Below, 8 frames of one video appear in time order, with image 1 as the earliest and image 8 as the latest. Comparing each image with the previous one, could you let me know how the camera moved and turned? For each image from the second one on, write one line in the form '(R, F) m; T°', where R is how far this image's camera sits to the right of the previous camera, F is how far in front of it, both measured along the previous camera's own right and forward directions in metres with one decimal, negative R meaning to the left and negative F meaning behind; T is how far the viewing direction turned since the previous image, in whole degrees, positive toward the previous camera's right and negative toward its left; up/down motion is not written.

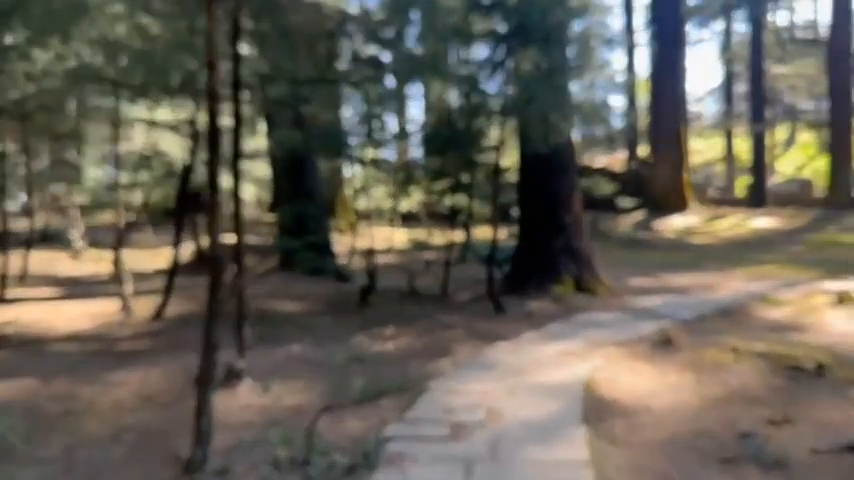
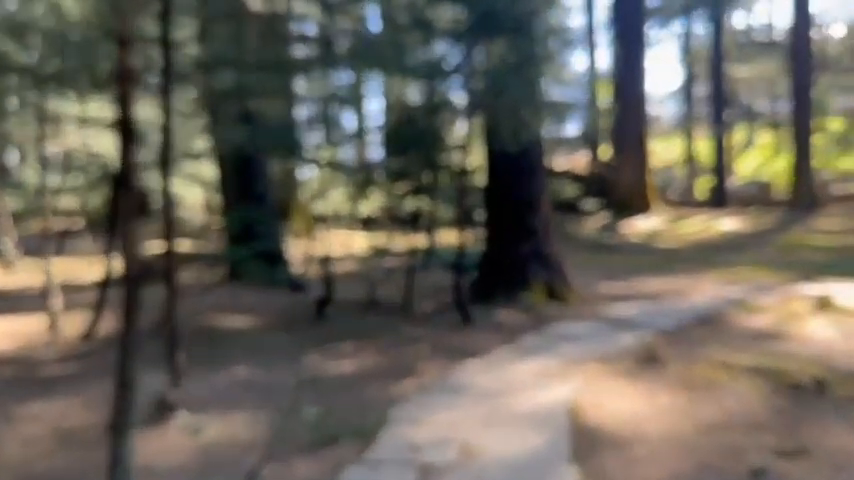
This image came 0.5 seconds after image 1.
(0.0, +0.5) m; +3°
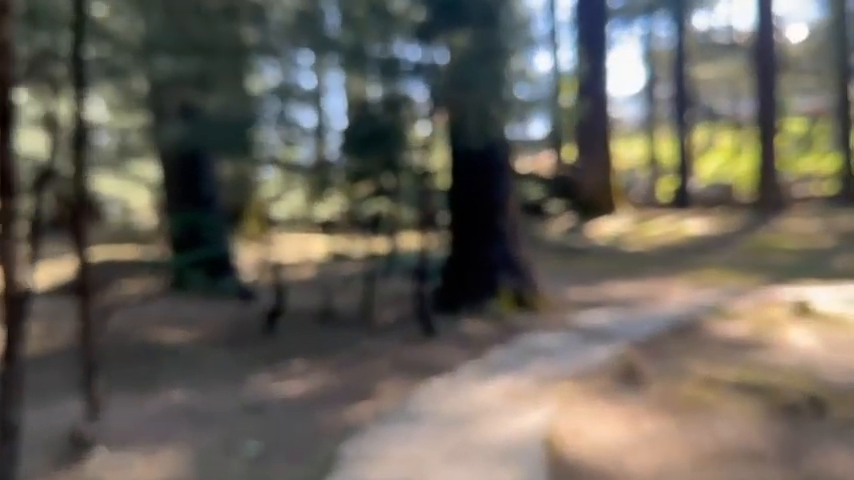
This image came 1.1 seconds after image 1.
(+0.1, +0.5) m; +3°
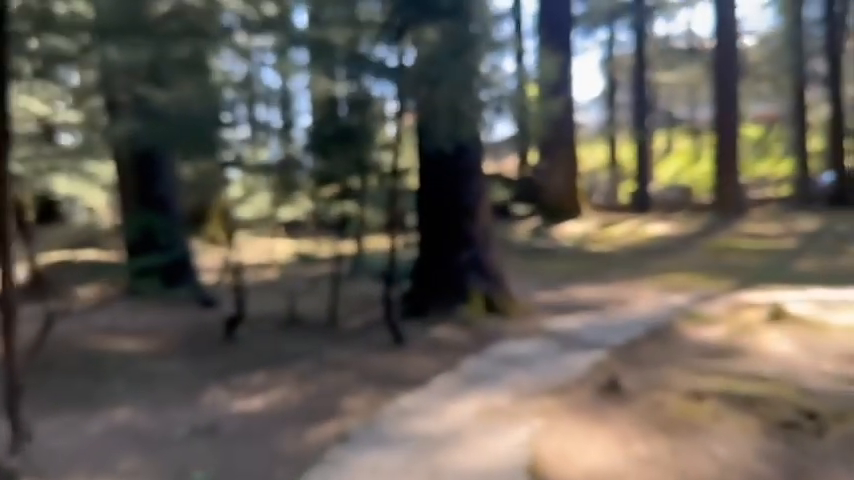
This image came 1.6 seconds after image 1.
(0.0, +0.3) m; +3°
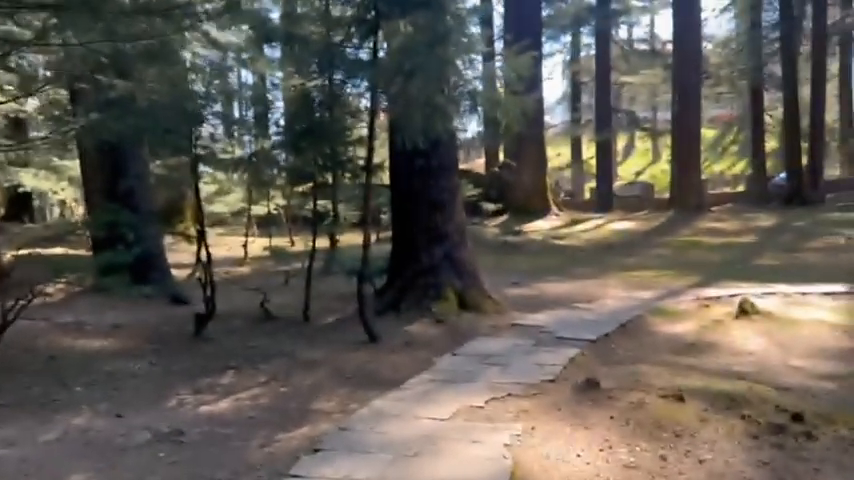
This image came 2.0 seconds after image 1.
(-0.1, +0.1) m; +3°
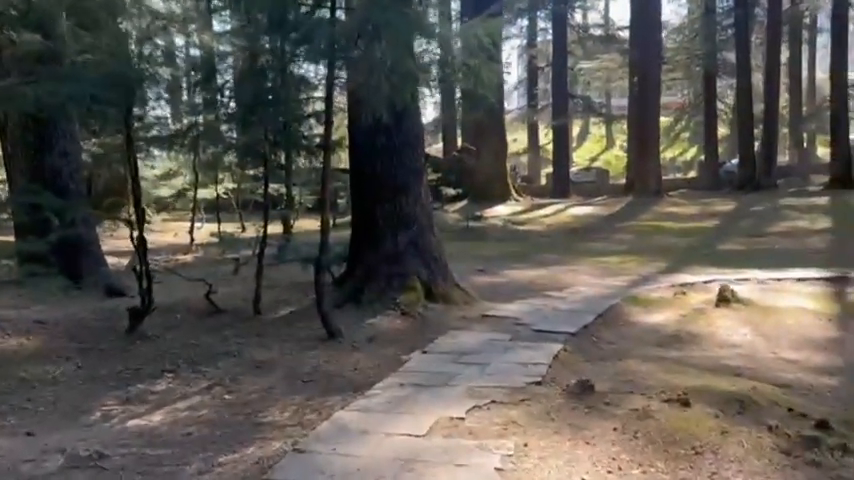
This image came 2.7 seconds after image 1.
(-0.1, +0.6) m; +4°
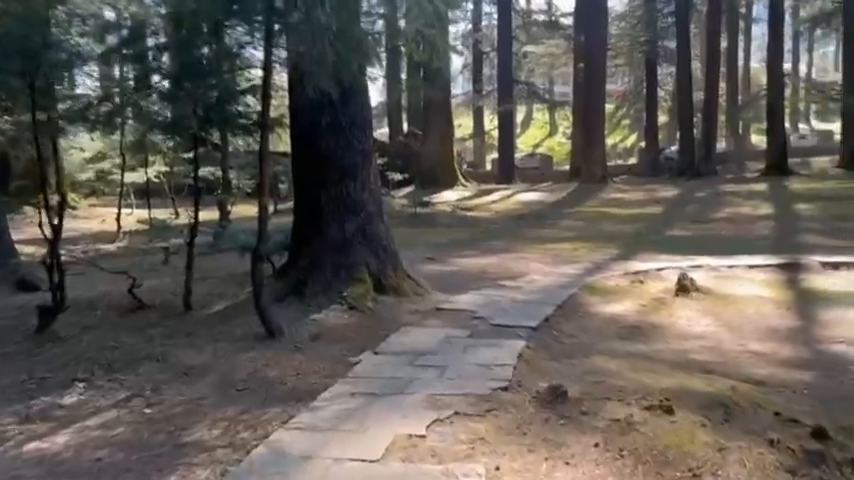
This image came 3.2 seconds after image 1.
(0.0, +0.5) m; +5°
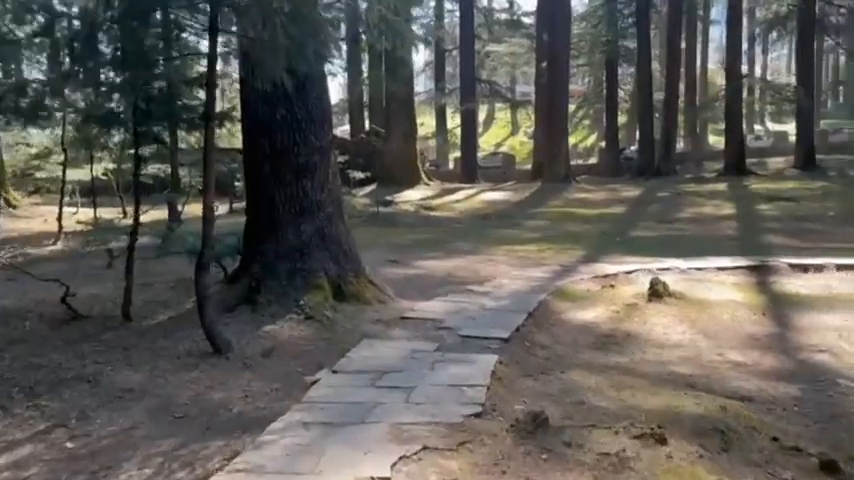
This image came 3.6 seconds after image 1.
(0.0, +0.4) m; +3°
